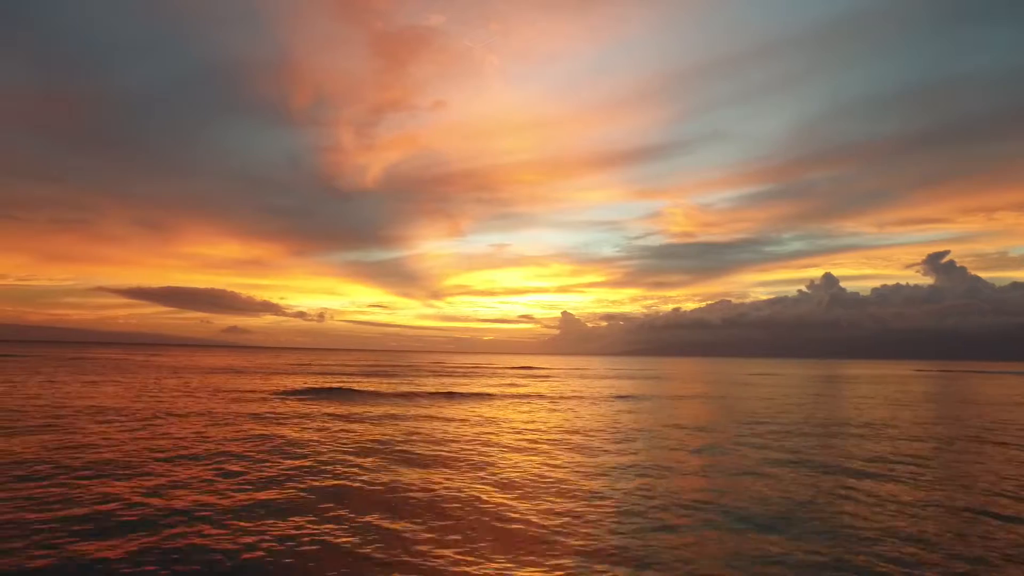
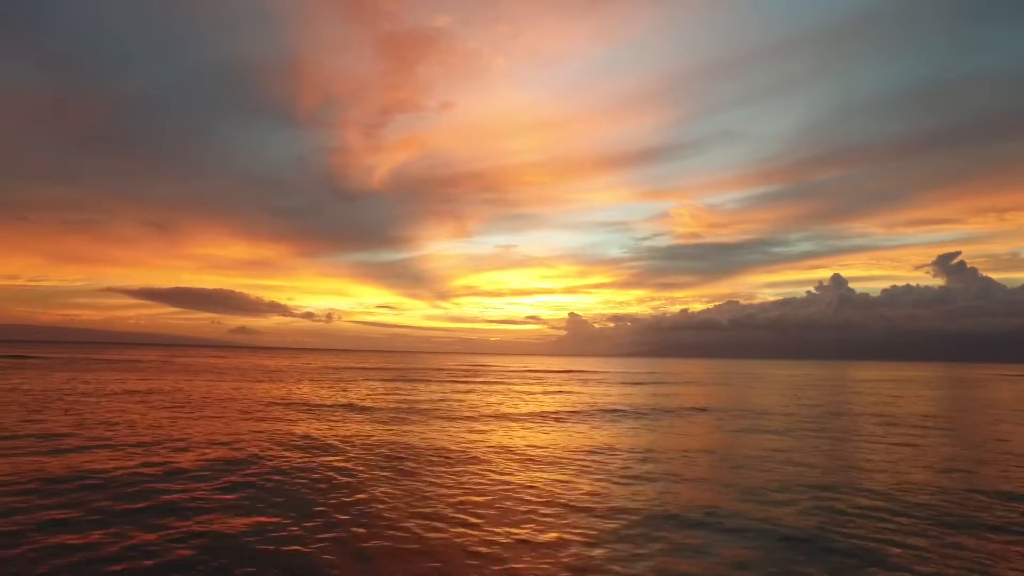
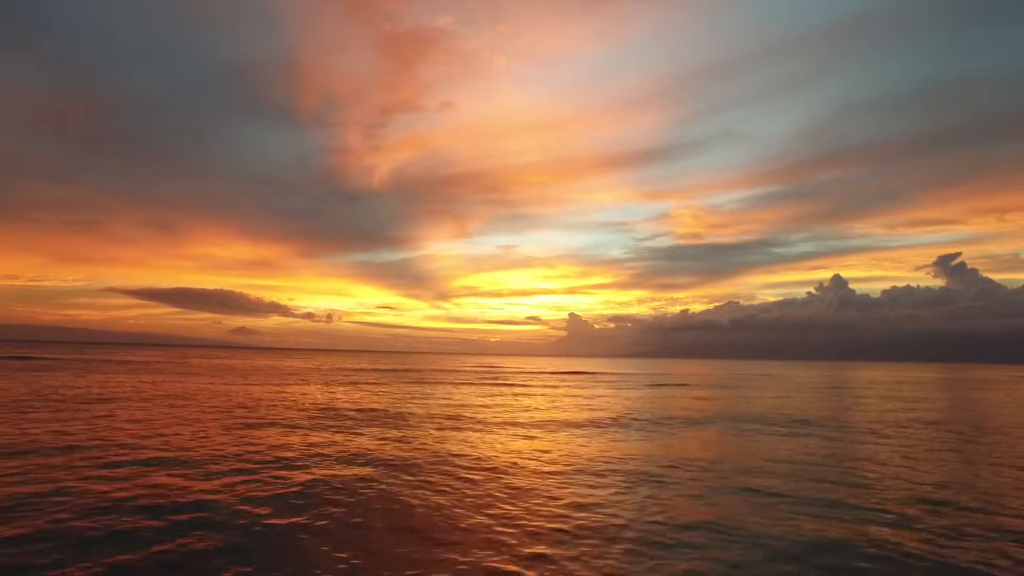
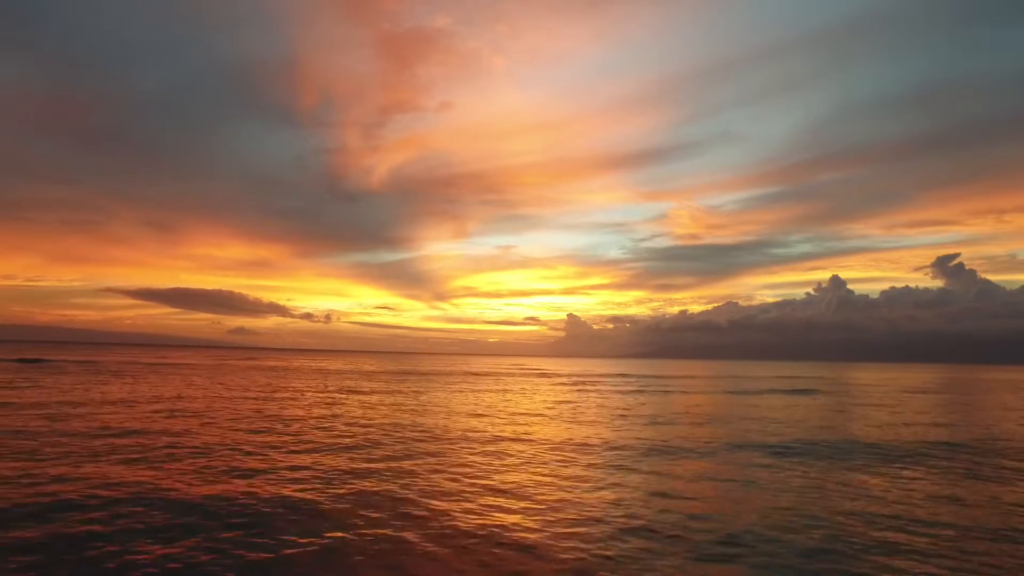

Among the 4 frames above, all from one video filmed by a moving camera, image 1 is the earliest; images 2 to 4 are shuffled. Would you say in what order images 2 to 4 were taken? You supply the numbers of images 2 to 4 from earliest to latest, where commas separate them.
2, 3, 4
